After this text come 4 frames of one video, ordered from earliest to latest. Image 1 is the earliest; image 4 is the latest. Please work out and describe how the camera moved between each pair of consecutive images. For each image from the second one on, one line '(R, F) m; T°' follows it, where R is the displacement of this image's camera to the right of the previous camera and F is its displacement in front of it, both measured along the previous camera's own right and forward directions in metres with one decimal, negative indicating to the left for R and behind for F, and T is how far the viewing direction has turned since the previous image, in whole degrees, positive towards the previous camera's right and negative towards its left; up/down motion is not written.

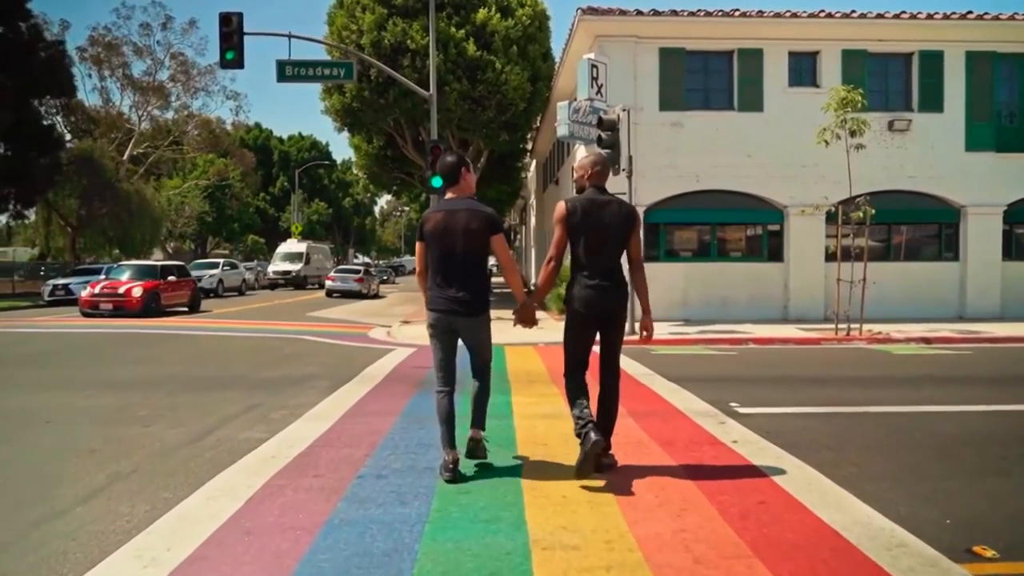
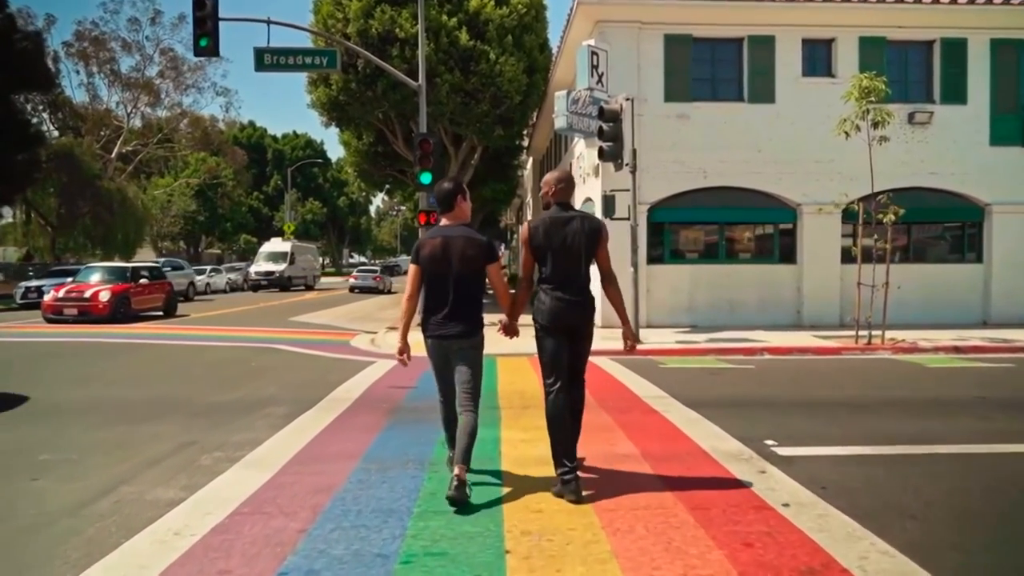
(+0.1, +1.4) m; 0°
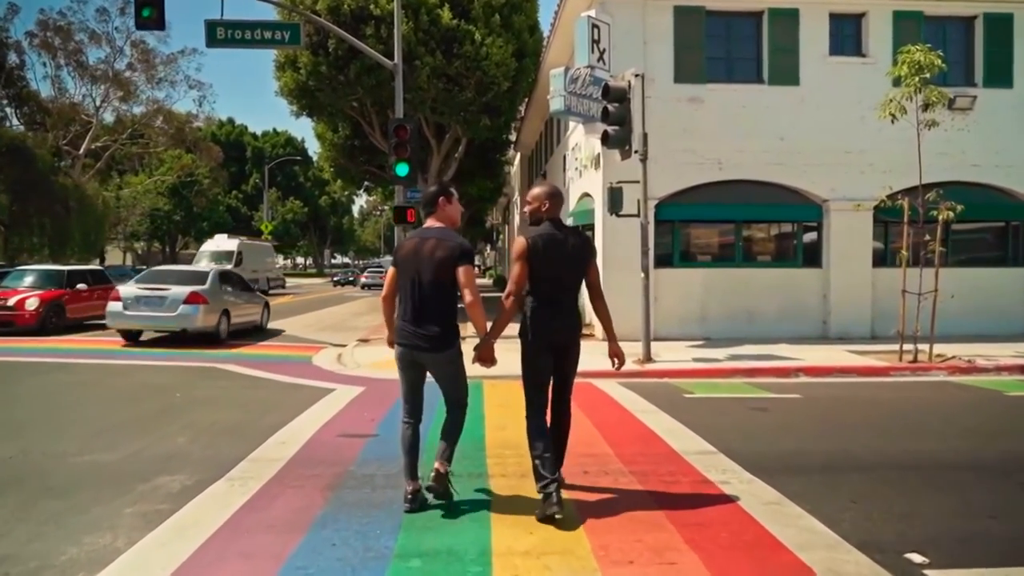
(-0.1, +2.4) m; +1°
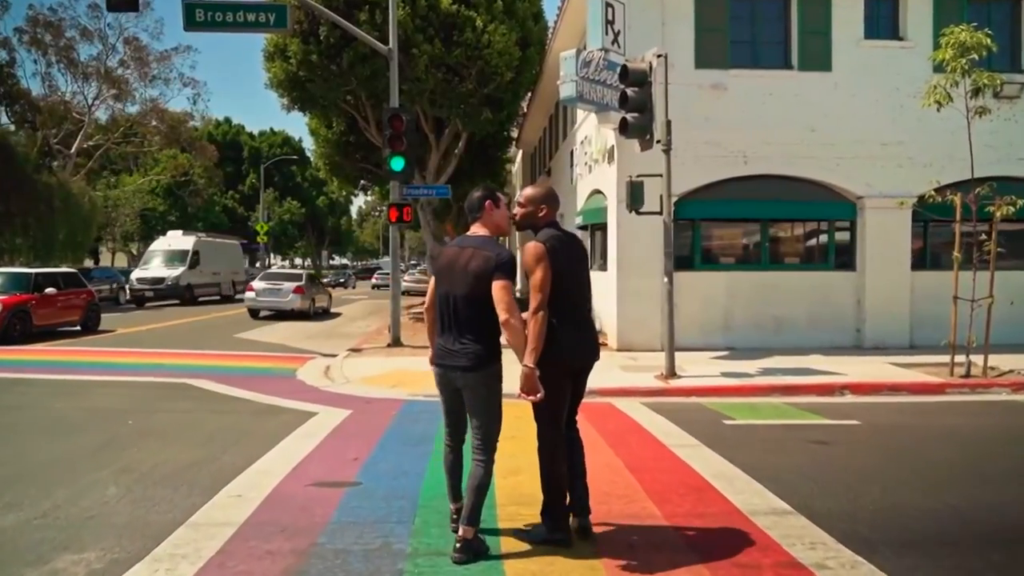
(-0.1, +1.5) m; 0°
